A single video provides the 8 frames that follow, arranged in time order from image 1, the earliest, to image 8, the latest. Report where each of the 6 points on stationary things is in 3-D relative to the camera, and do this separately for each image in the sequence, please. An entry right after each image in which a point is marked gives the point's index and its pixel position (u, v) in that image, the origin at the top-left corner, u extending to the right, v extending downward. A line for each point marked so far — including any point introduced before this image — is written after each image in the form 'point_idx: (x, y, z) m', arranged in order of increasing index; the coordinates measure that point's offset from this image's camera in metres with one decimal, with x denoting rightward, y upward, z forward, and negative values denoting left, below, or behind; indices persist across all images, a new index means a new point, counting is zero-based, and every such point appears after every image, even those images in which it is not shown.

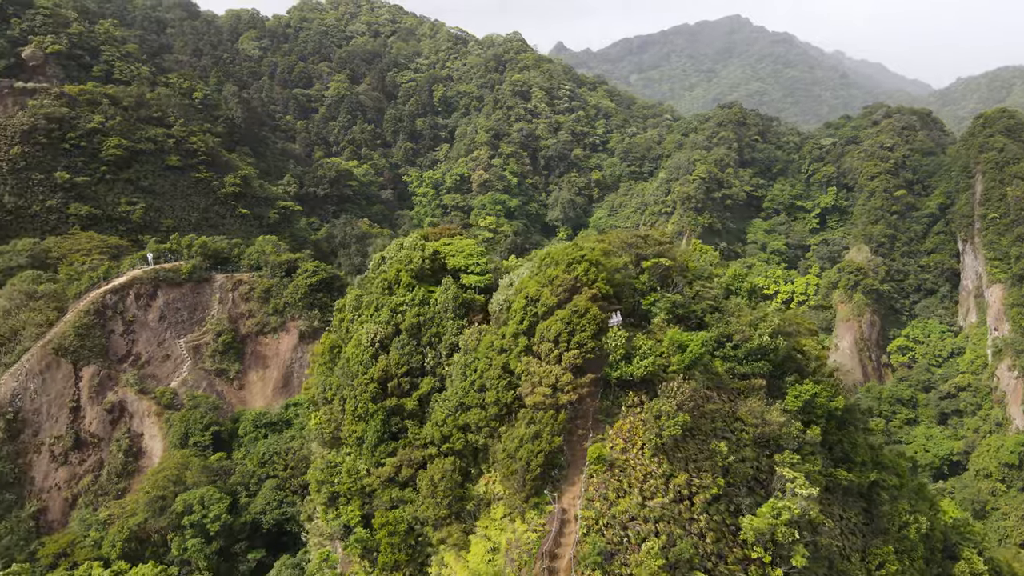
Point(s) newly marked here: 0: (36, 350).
0: (-12.0, -1.6, +18.7) m
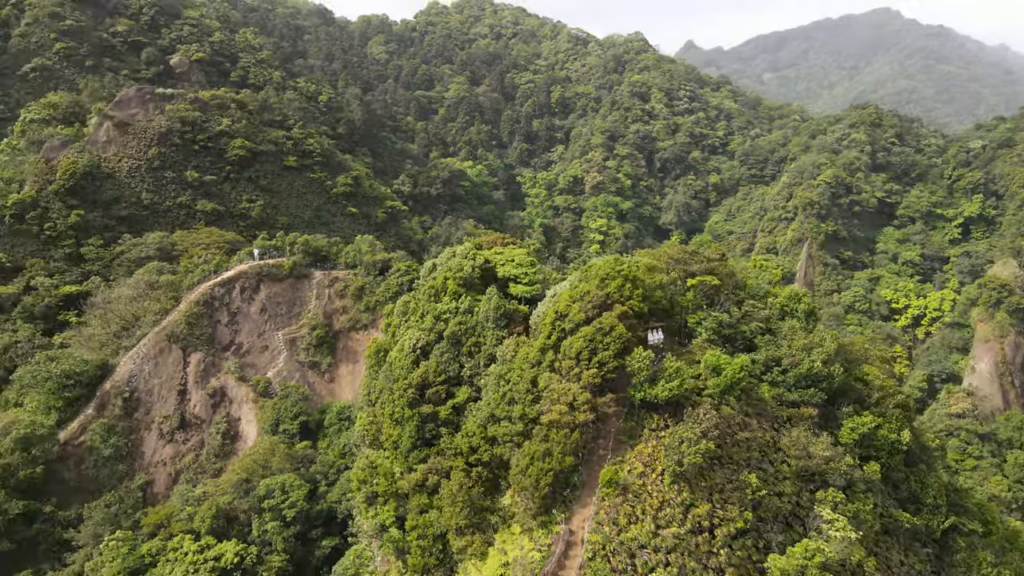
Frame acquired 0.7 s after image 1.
0: (-10.0, -1.4, +20.4) m
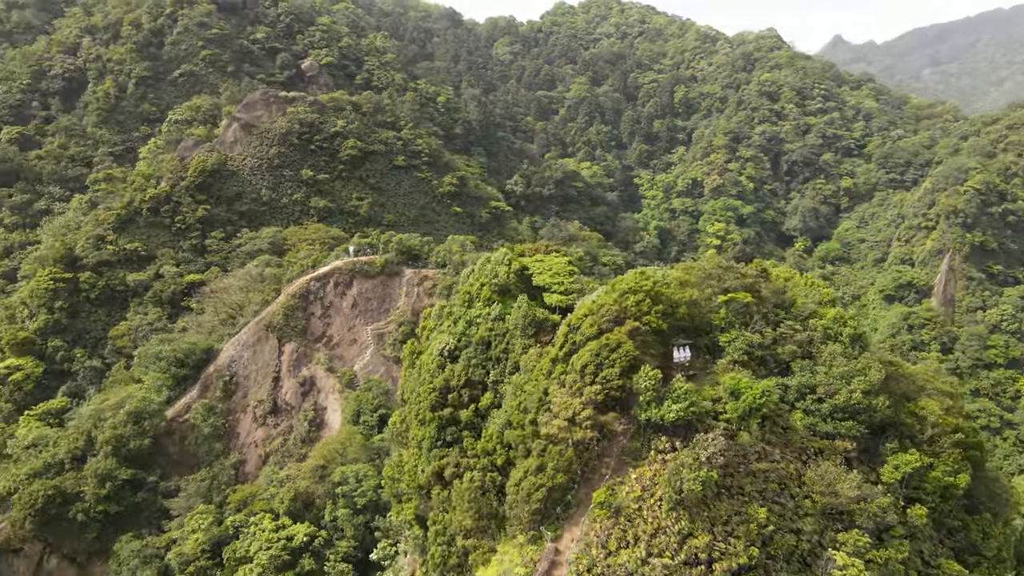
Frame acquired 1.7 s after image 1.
0: (-7.7, -1.1, +21.9) m
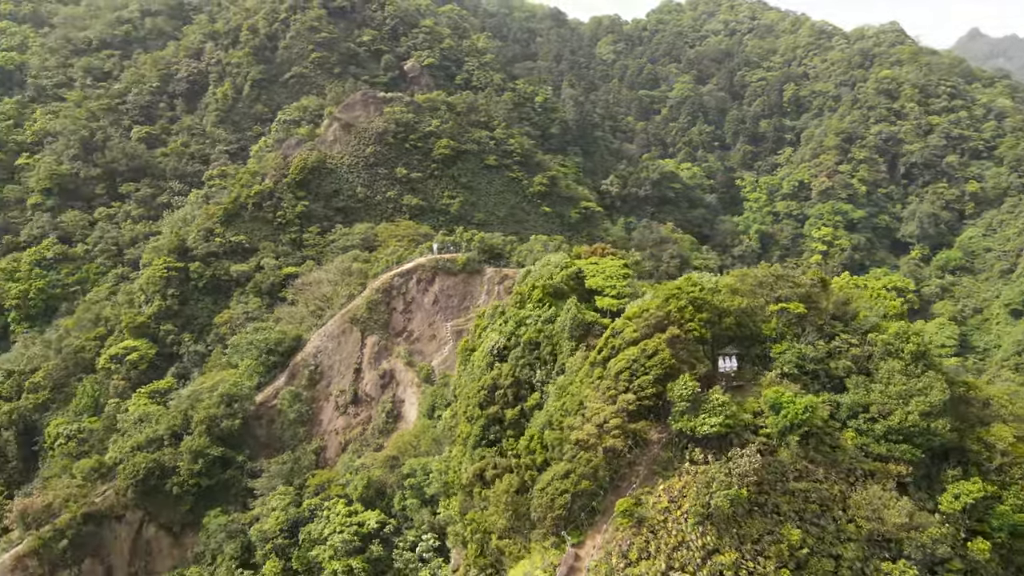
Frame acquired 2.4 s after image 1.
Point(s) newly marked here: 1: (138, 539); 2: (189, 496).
0: (-5.3, -0.9, +22.8) m
1: (-9.6, -6.4, +19.0) m
2: (-8.3, -5.4, +19.2) m
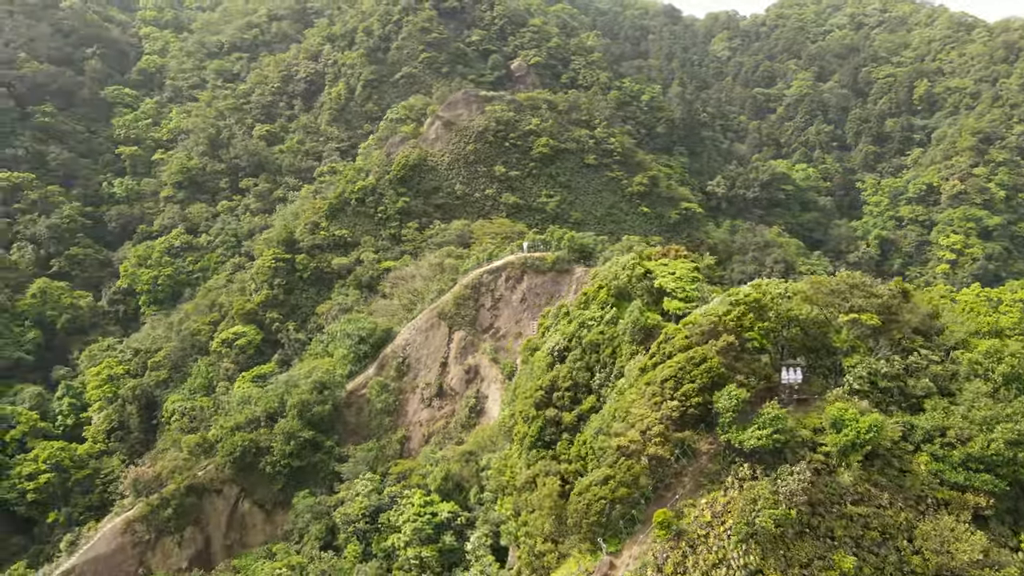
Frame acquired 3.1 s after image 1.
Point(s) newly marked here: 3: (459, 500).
0: (-2.6, -0.8, +23.3) m
1: (-7.5, -6.1, +20.1) m
2: (-6.3, -5.1, +20.2) m
3: (-1.3, -5.1, +18.1) m
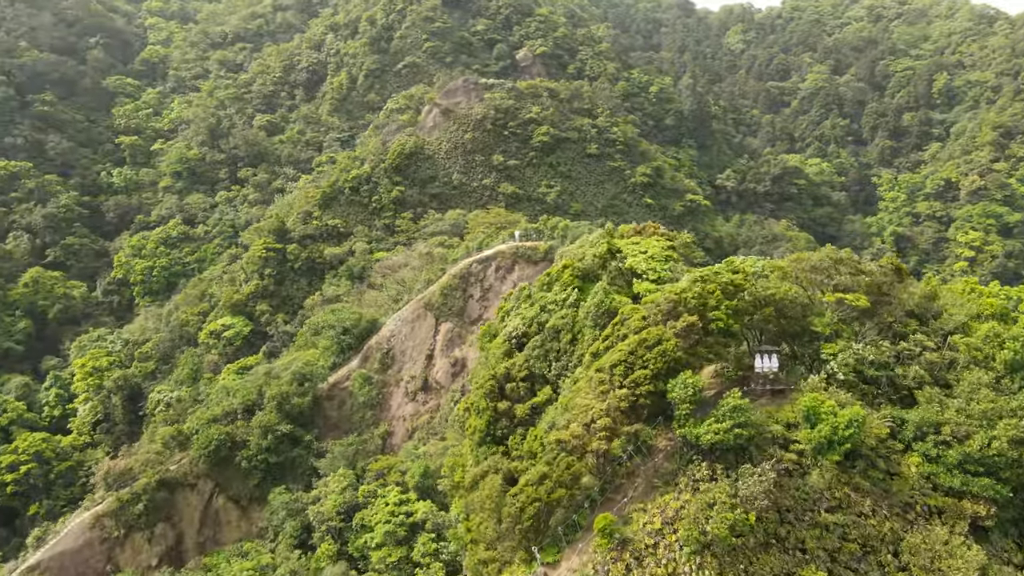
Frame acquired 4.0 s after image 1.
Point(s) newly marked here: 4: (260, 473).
0: (-2.9, -0.5, +22.4) m
1: (-7.9, -5.8, +19.4) m
2: (-6.7, -4.8, +19.4) m
3: (-1.7, -4.9, +17.2) m
4: (-6.6, -4.8, +19.4) m
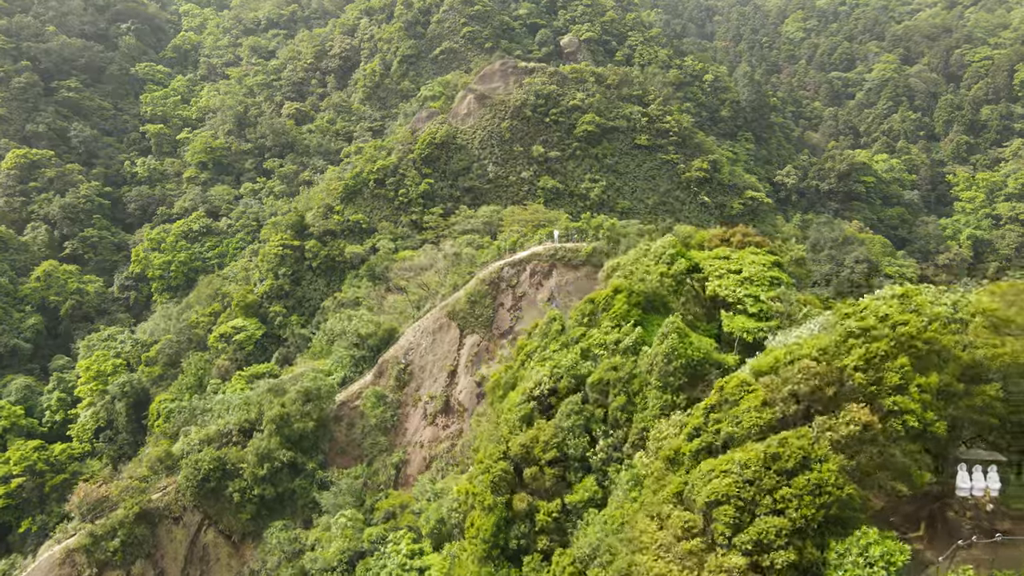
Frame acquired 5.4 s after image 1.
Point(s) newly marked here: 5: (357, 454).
0: (-2.0, -0.6, +19.6) m
1: (-7.2, -5.8, +16.9) m
2: (-5.9, -4.9, +16.9) m
3: (-1.1, -5.1, +14.4) m
4: (-5.9, -4.9, +16.9) m
5: (-3.8, -4.0, +18.0) m
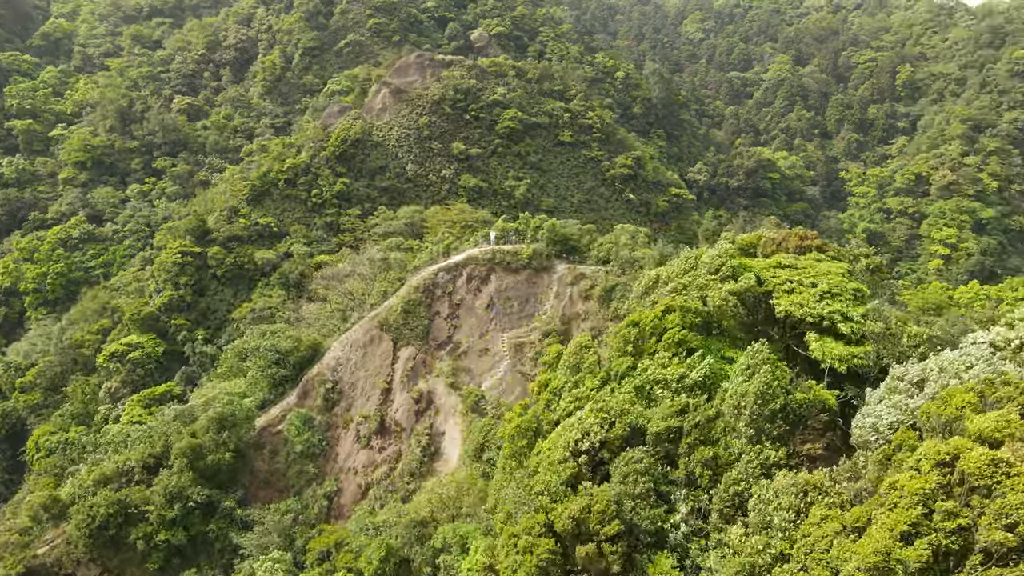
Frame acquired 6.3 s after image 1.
0: (-3.5, -0.8, +18.0) m
1: (-8.2, -6.2, +14.6) m
2: (-7.0, -5.2, +14.7) m
3: (-1.9, -5.2, +12.9) m
4: (-6.9, -5.2, +14.7) m
5: (-5.0, -4.3, +16.1) m
